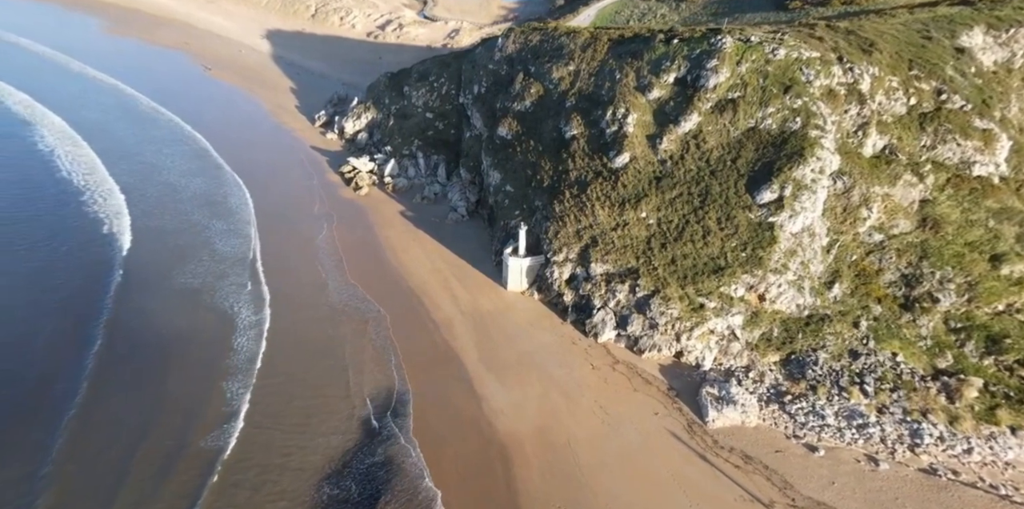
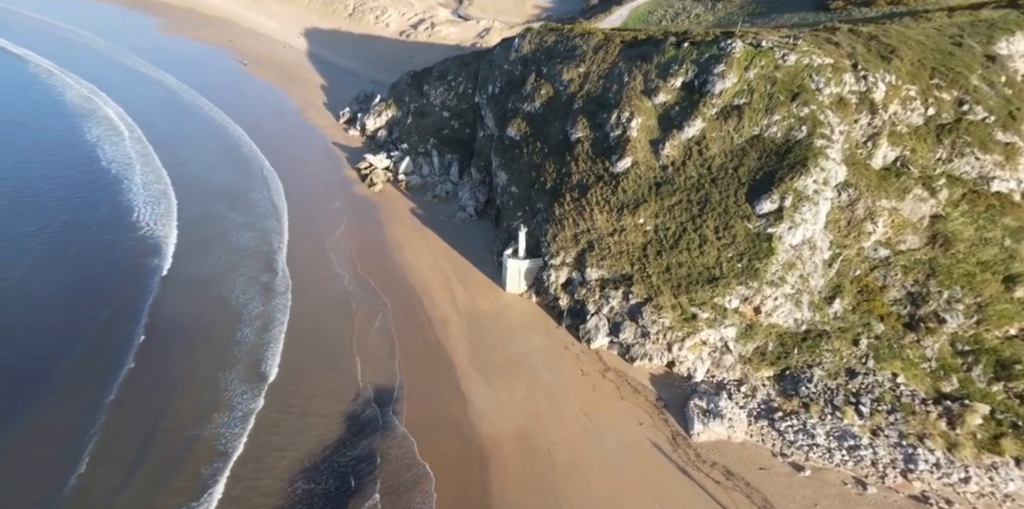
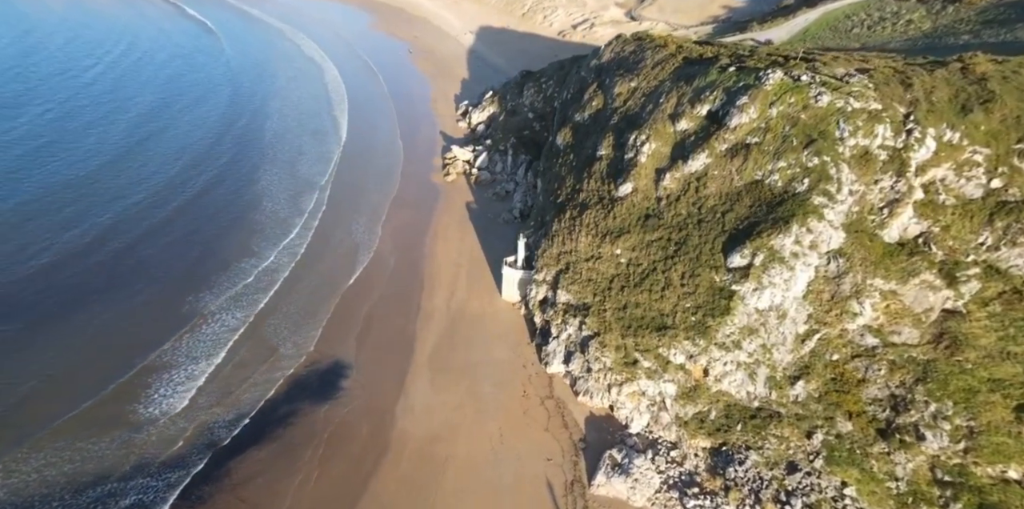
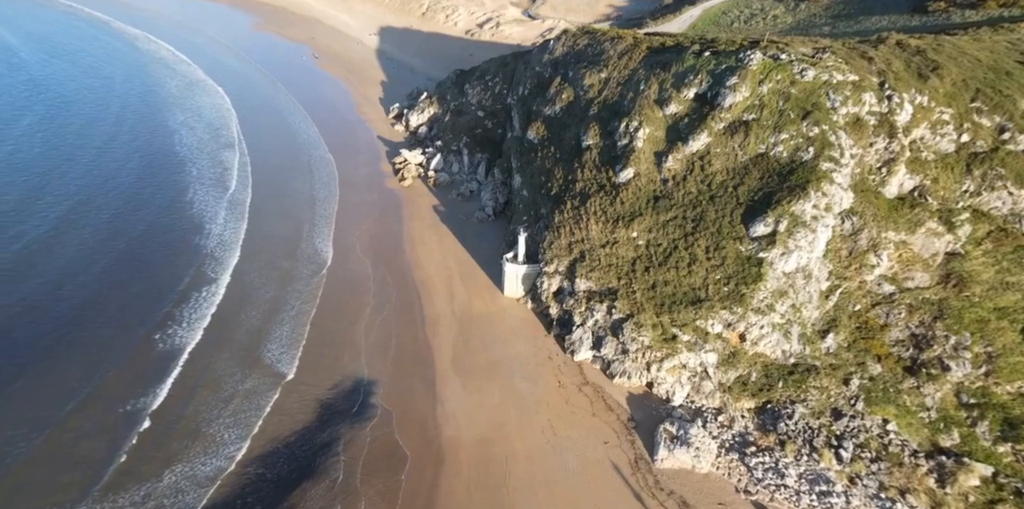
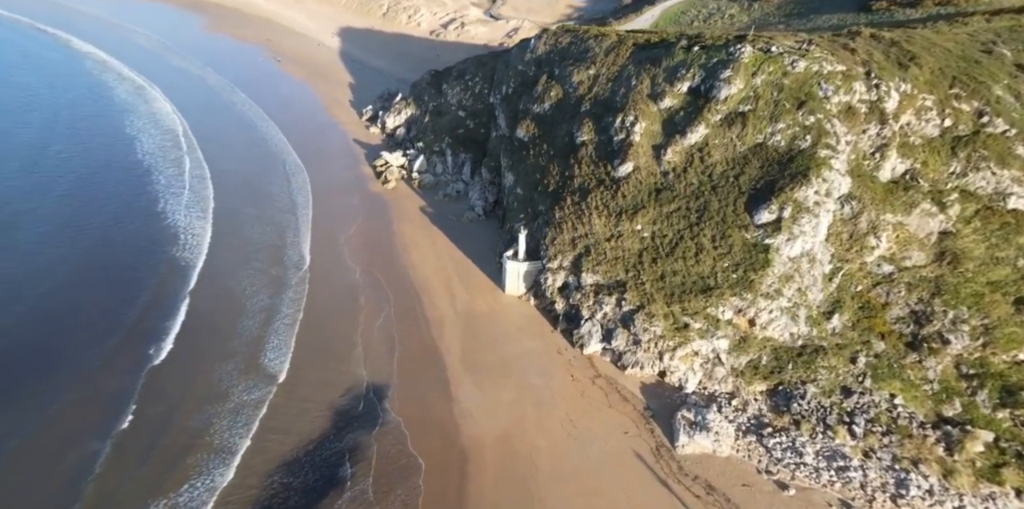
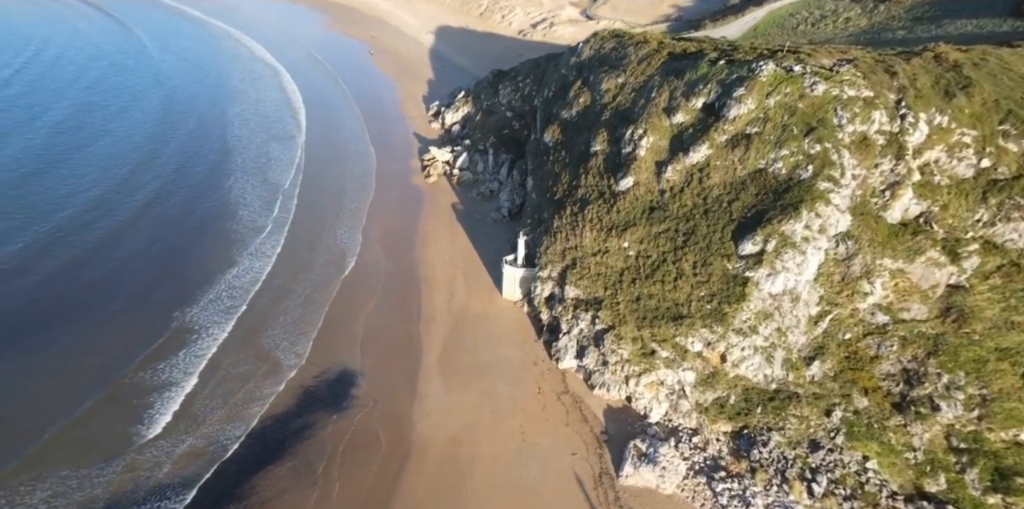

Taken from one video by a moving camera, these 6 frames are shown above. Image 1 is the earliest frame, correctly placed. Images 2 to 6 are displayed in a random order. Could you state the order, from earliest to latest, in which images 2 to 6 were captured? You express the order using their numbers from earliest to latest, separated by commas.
2, 5, 4, 6, 3
